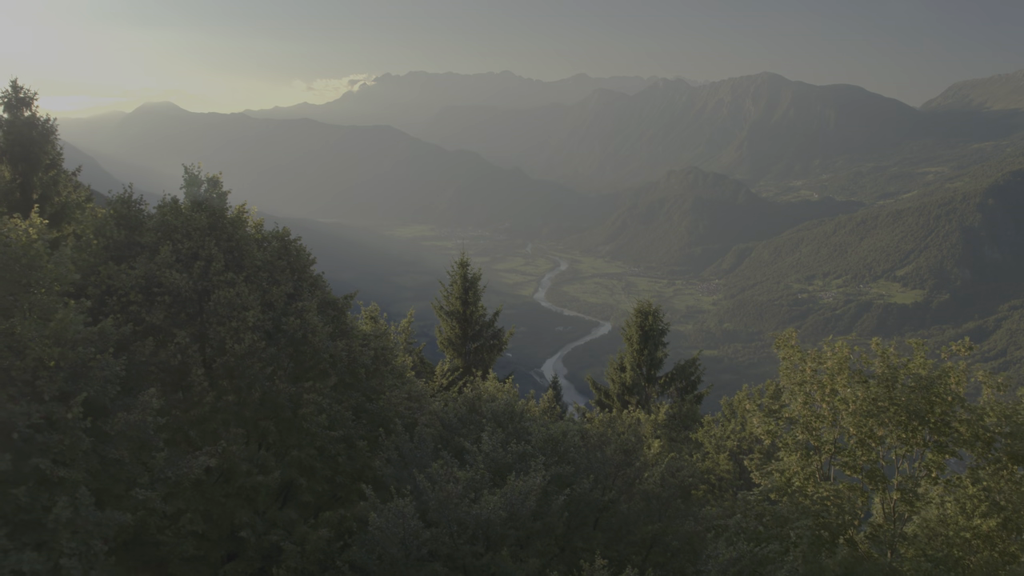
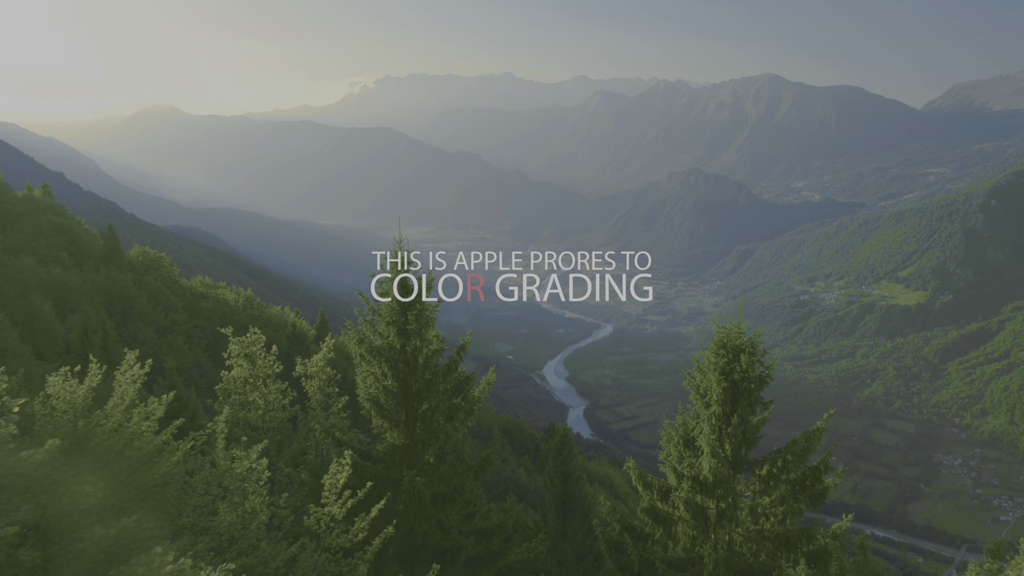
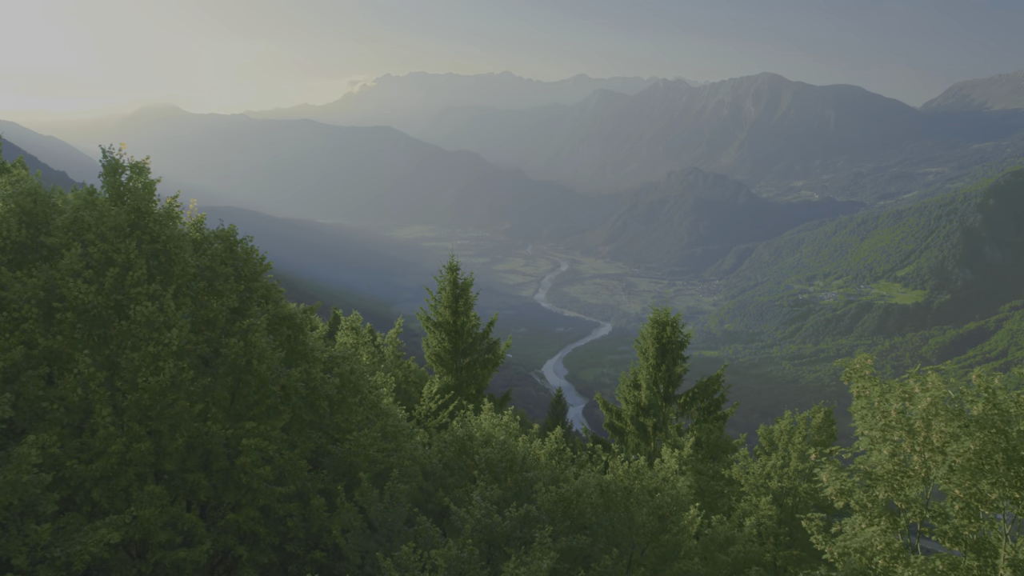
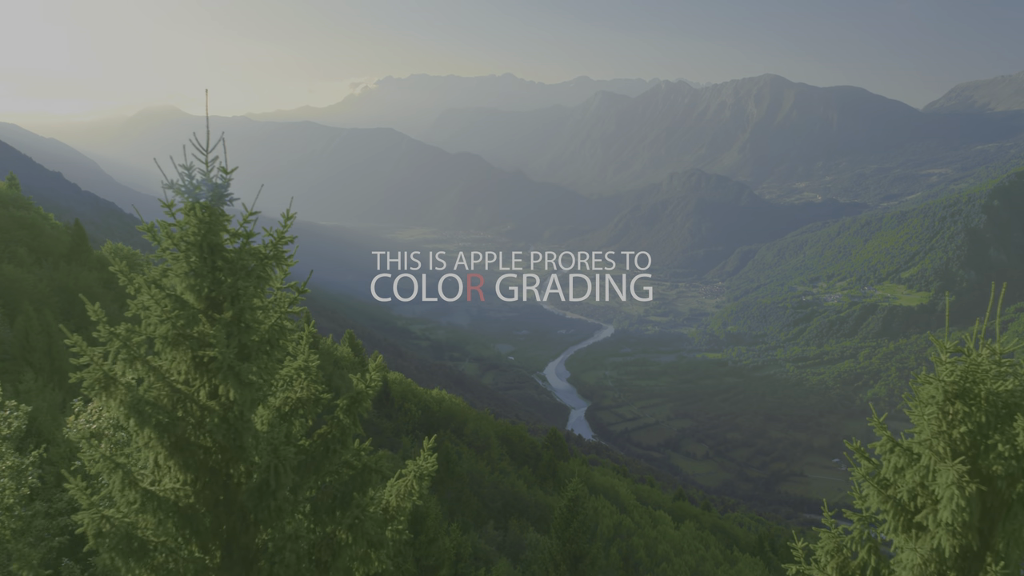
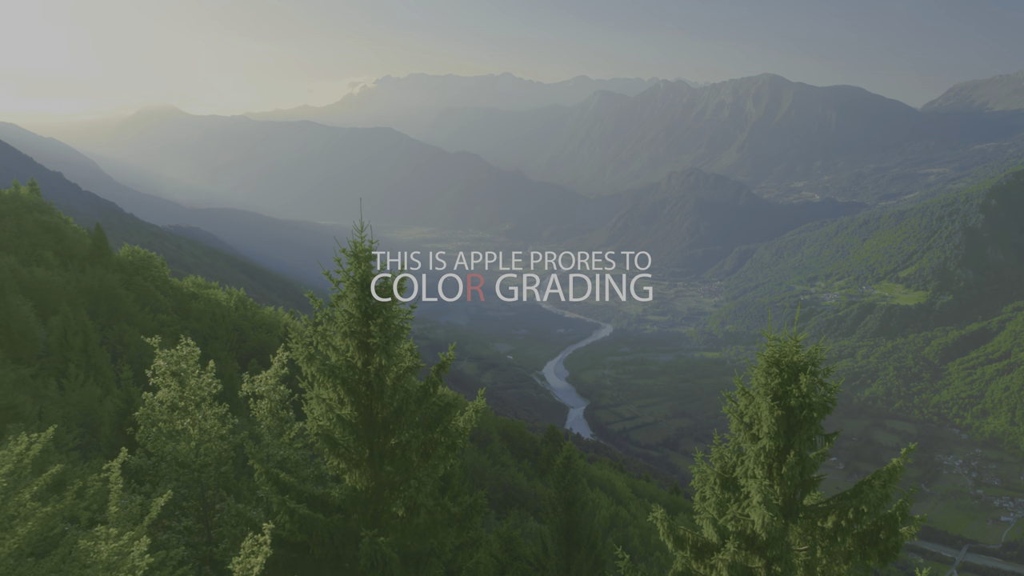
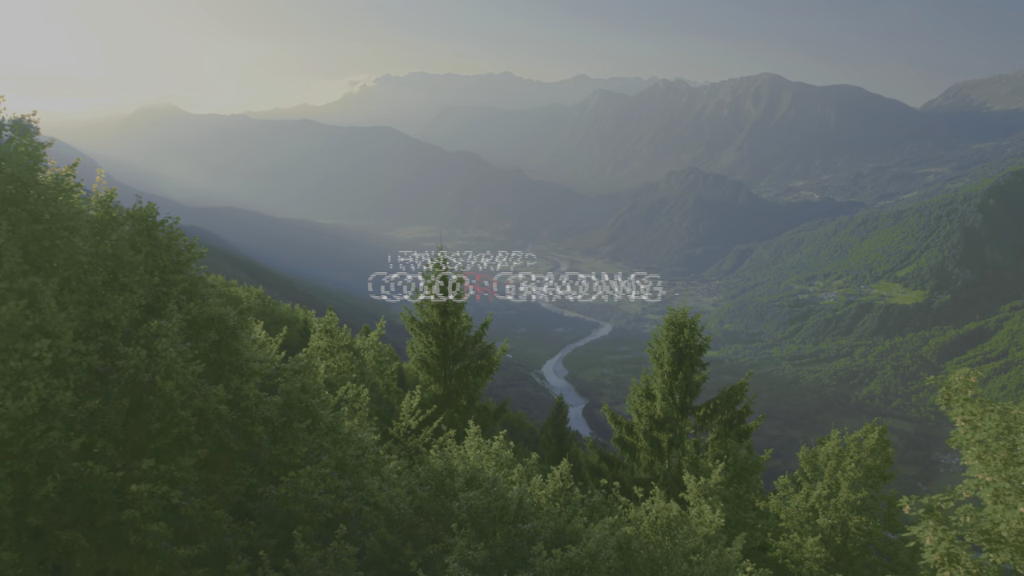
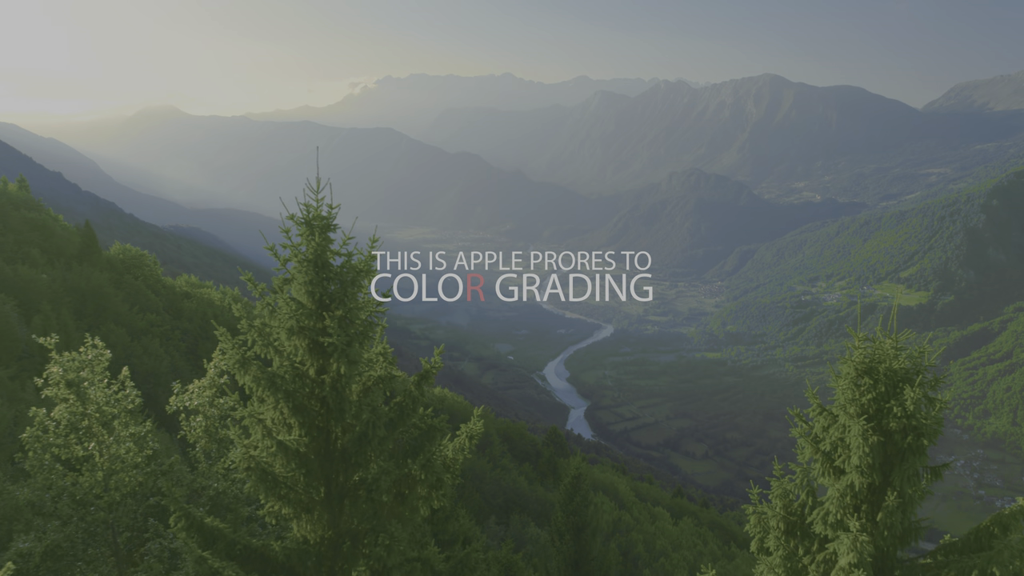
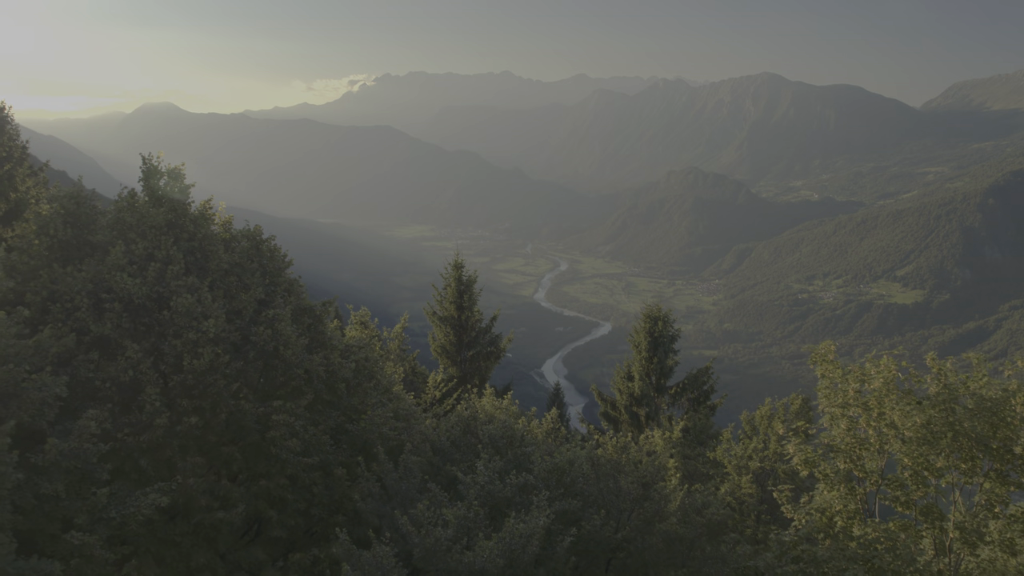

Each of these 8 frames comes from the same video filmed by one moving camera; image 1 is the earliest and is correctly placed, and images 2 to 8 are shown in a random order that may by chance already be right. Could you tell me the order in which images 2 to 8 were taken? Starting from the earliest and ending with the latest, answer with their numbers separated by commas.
8, 3, 6, 2, 5, 7, 4
